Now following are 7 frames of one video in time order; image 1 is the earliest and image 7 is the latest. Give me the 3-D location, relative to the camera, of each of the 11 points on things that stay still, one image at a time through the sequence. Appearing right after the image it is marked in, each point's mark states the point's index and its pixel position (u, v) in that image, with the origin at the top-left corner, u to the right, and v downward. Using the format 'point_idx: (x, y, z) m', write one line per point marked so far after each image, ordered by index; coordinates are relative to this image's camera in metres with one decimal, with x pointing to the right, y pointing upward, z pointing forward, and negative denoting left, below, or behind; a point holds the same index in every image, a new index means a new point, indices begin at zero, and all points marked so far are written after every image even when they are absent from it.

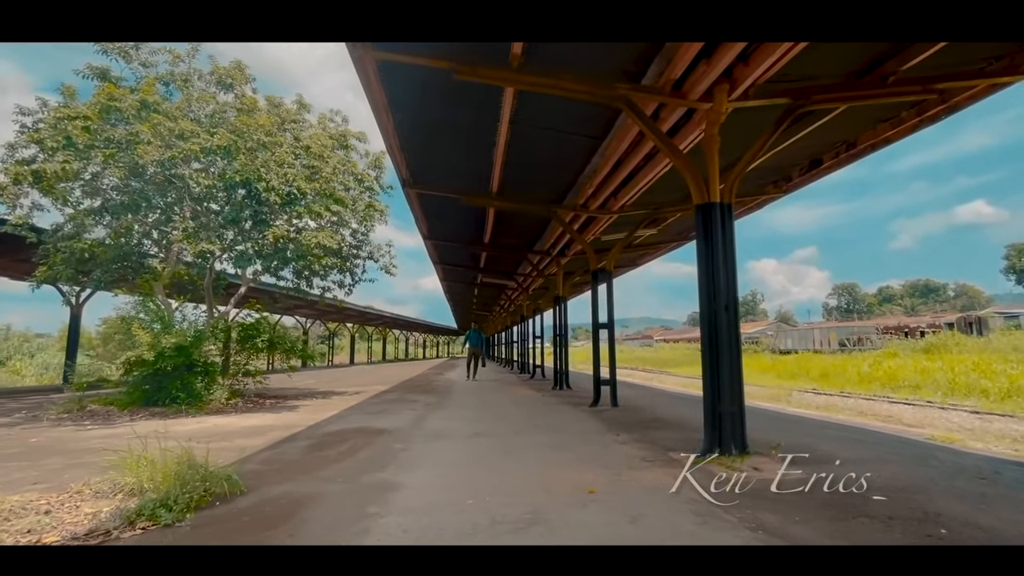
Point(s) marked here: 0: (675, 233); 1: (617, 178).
0: (+2.5, +0.9, +8.3) m
1: (+1.1, +1.1, +5.3) m
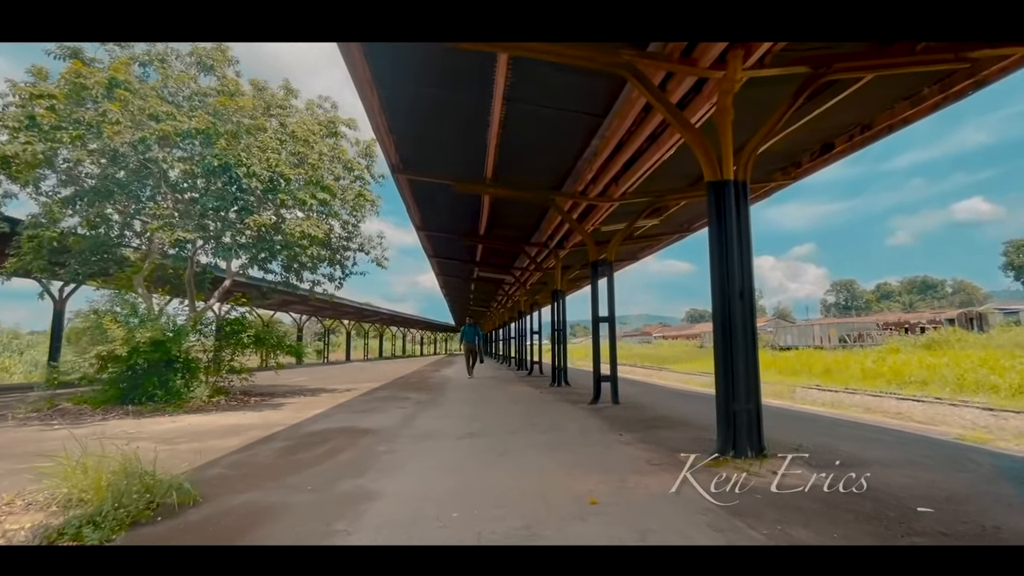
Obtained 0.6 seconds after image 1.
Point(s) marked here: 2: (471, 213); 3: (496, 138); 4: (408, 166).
0: (+2.5, +1.0, +8.0) m
1: (+1.0, +1.2, +5.0) m
2: (-0.6, +1.2, +7.7) m
3: (-0.2, +1.4, +4.7) m
4: (-1.1, +1.3, +5.4) m
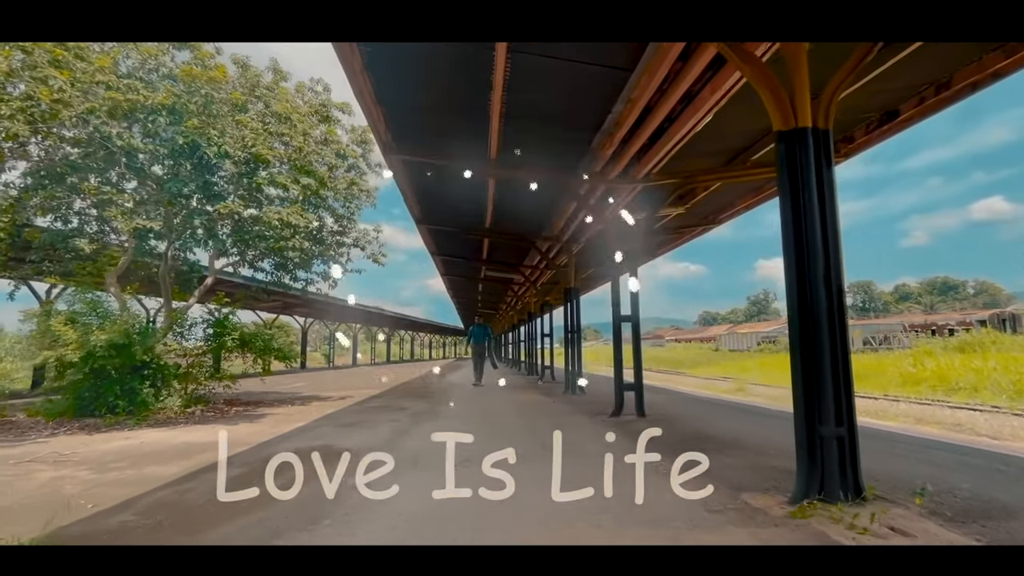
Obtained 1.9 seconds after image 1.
0: (+2.6, +1.0, +7.4) m
1: (+1.1, +1.2, +4.4) m
2: (-0.5, +1.2, +7.1) m
3: (-0.1, +1.4, +4.1) m
4: (-1.0, +1.3, +4.8) m
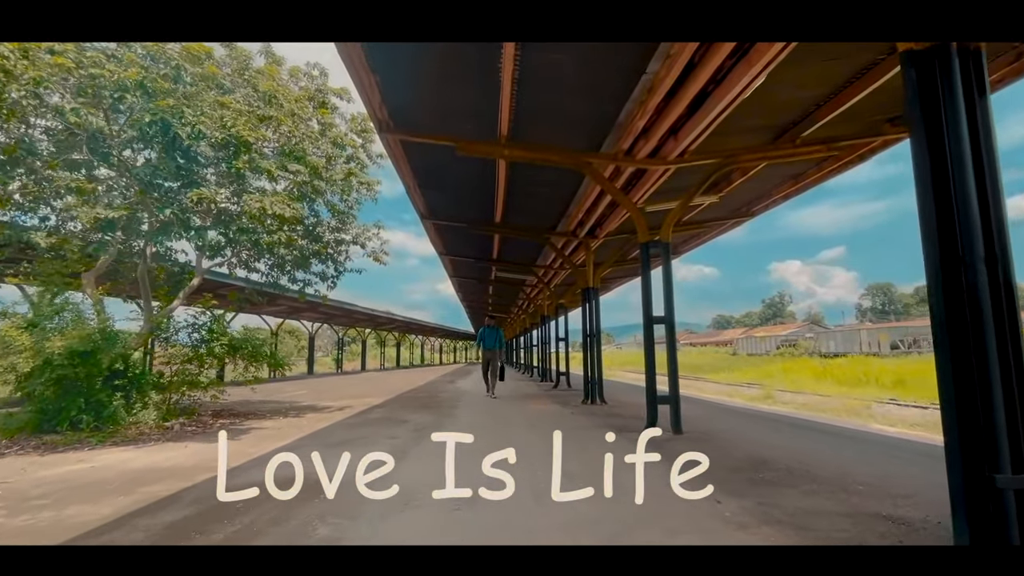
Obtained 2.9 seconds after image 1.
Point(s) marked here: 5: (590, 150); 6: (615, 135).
0: (+2.8, +1.0, +6.8) m
1: (+1.2, +1.3, +3.8) m
2: (-0.3, +1.2, +6.6) m
3: (0.0, +1.4, +3.6) m
4: (-0.9, +1.3, +4.3) m
5: (+0.8, +1.4, +5.1) m
6: (+0.9, +1.3, +4.6) m
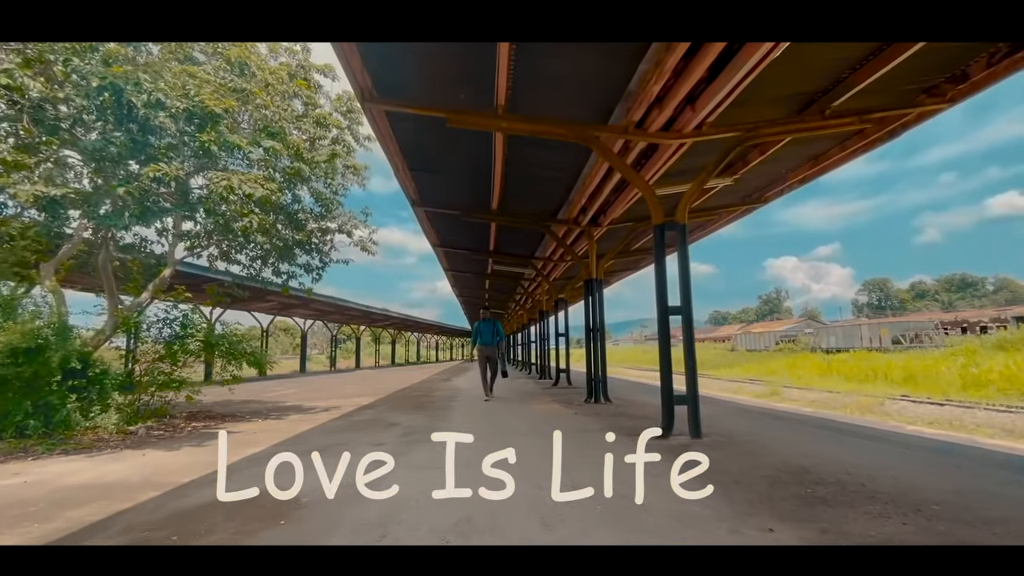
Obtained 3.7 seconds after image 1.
0: (+2.7, +1.1, +6.4) m
1: (+1.2, +1.3, +3.5) m
2: (-0.3, +1.3, +6.2) m
3: (0.0, +1.5, +3.2) m
4: (-0.9, +1.4, +3.9) m
5: (+0.7, +1.5, +4.7) m
6: (+0.9, +1.4, +4.3) m
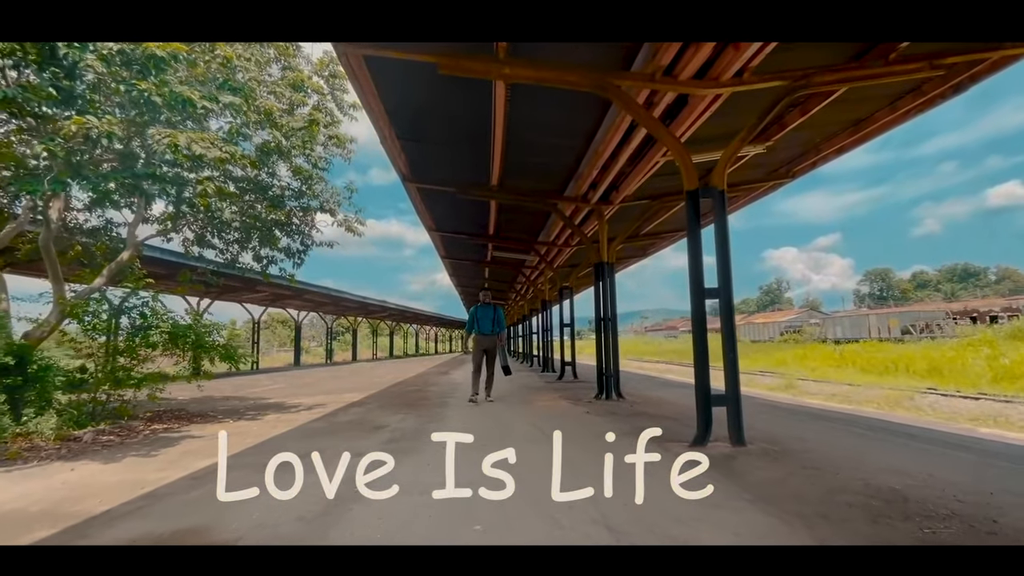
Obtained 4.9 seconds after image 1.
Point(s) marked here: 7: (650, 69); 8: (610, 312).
0: (+2.8, +1.3, +5.8) m
1: (+1.2, +1.4, +2.9) m
2: (-0.3, +1.4, +5.6) m
3: (0.0, +1.6, +2.7) m
4: (-0.9, +1.5, +3.4) m
5: (+0.8, +1.6, +4.1) m
6: (+0.9, +1.5, +3.7) m
7: (+1.0, +1.6, +4.0) m
8: (+1.6, -0.5, +10.0) m
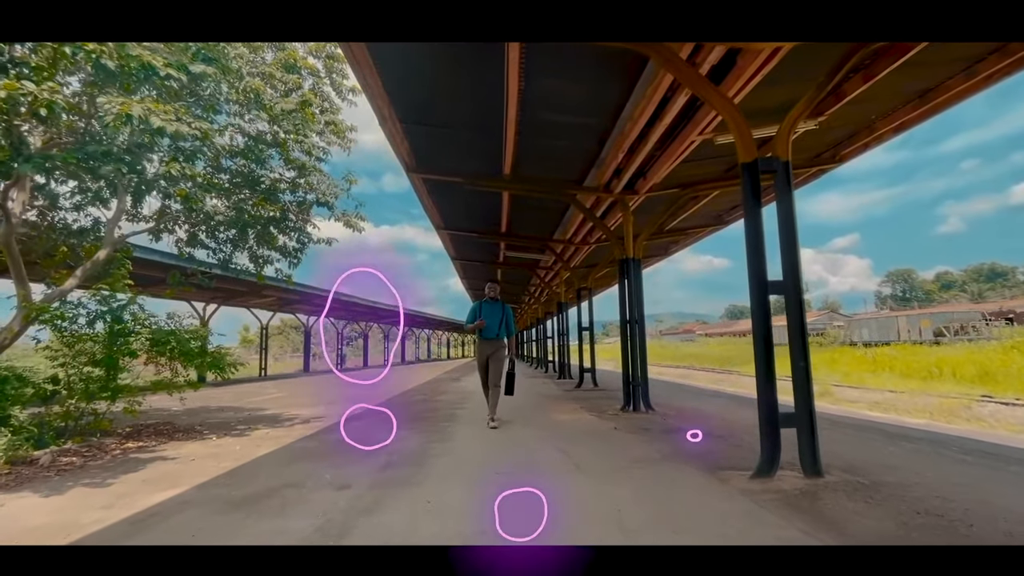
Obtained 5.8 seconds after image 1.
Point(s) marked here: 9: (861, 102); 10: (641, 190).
0: (+2.9, +1.3, +5.3) m
1: (+1.3, +1.5, +2.4) m
2: (-0.2, +1.4, +5.1) m
3: (0.0, +1.6, +2.2) m
4: (-0.8, +1.5, +2.9) m
5: (+0.9, +1.6, +3.7) m
6: (+1.0, +1.6, +3.2) m
7: (+1.1, +1.6, +3.5) m
8: (+1.9, -0.5, +9.5) m
9: (+3.0, +1.5, +5.1) m
10: (+1.7, +1.2, +7.6) m
